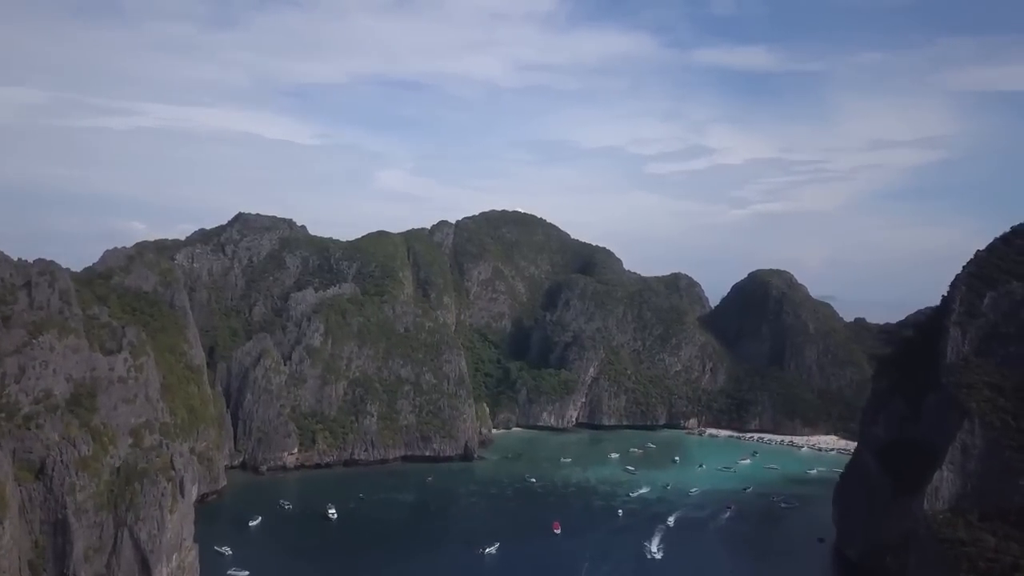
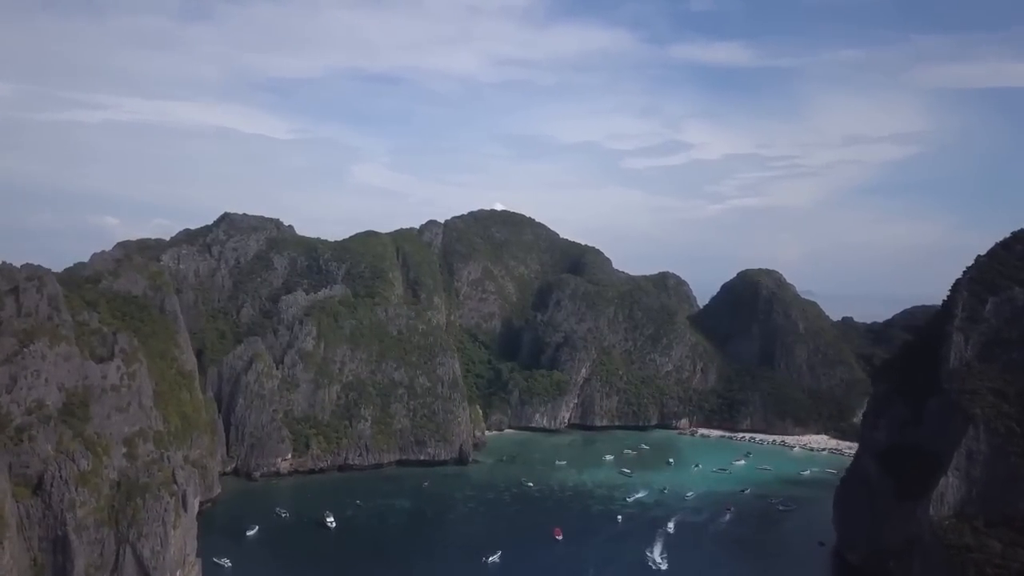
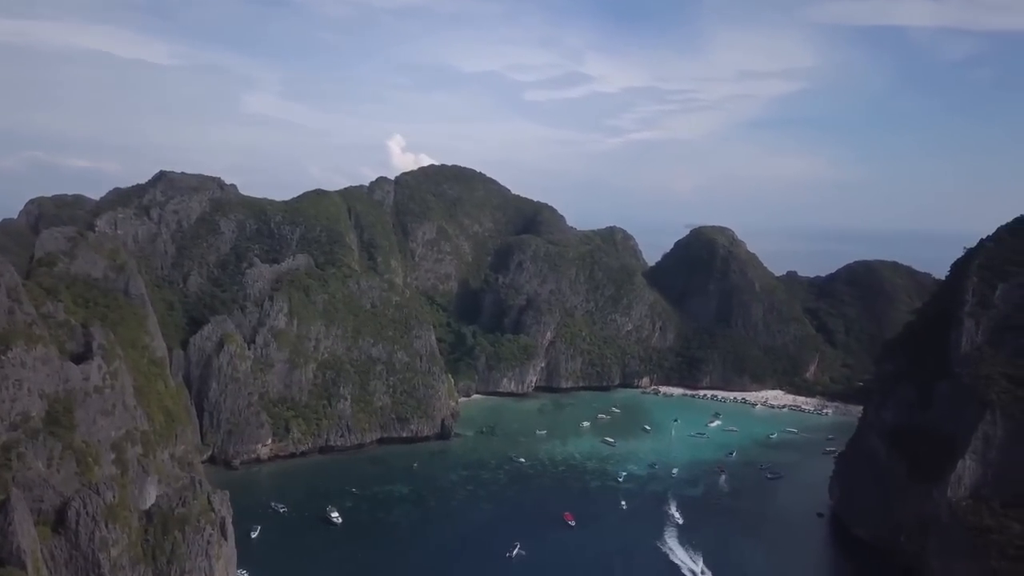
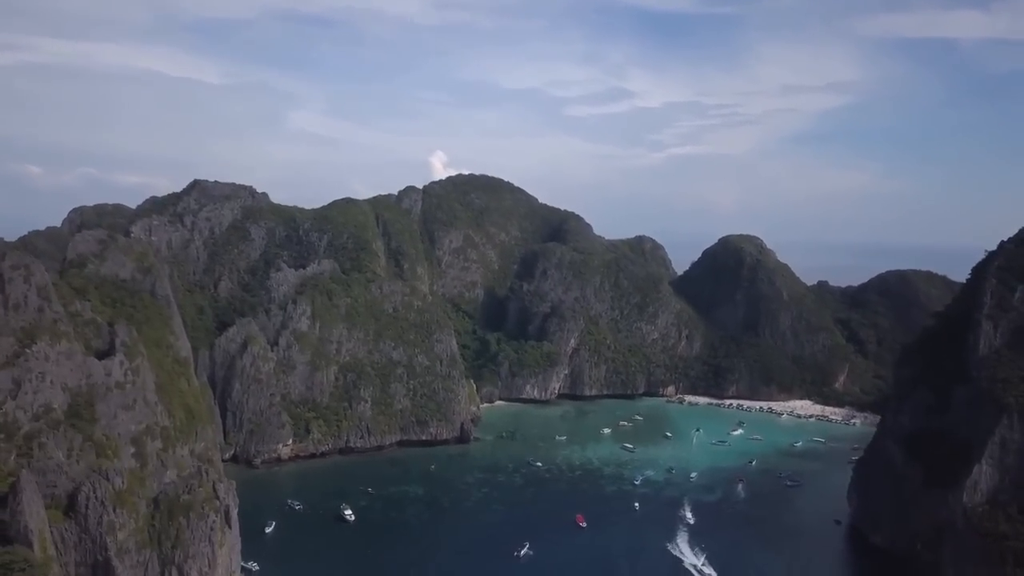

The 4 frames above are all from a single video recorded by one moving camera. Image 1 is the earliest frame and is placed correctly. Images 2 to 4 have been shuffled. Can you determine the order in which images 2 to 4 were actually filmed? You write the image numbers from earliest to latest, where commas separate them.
2, 4, 3
